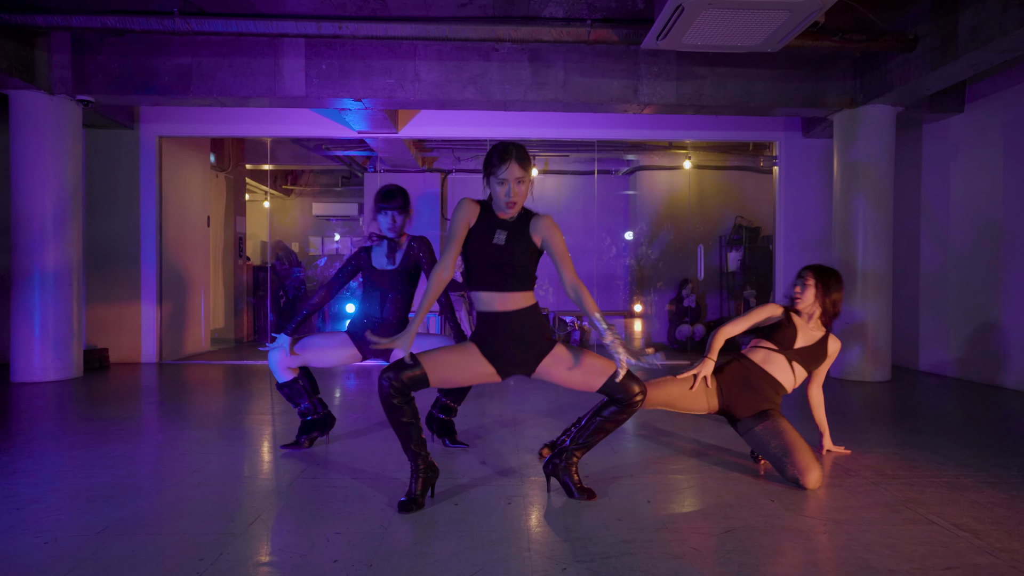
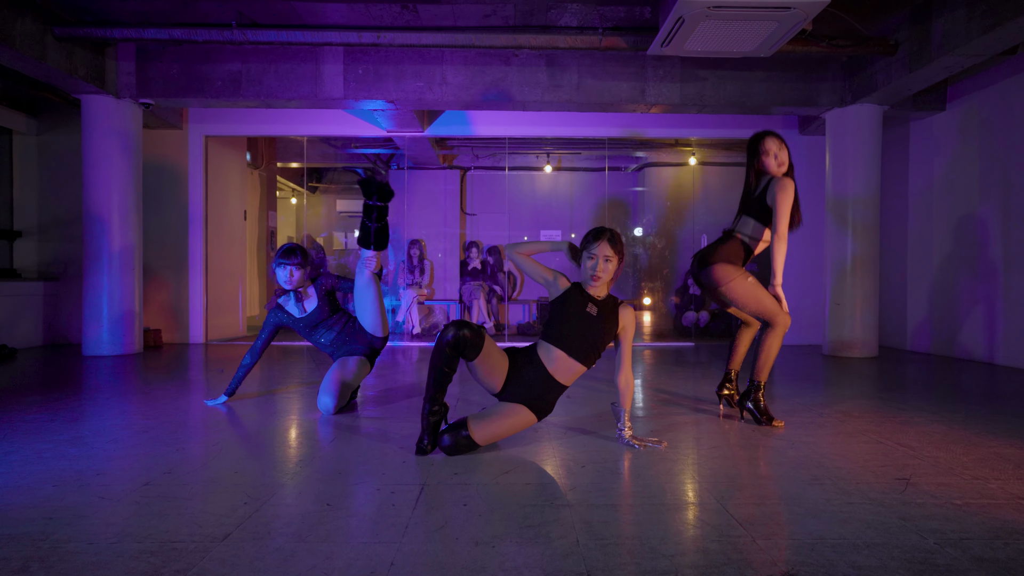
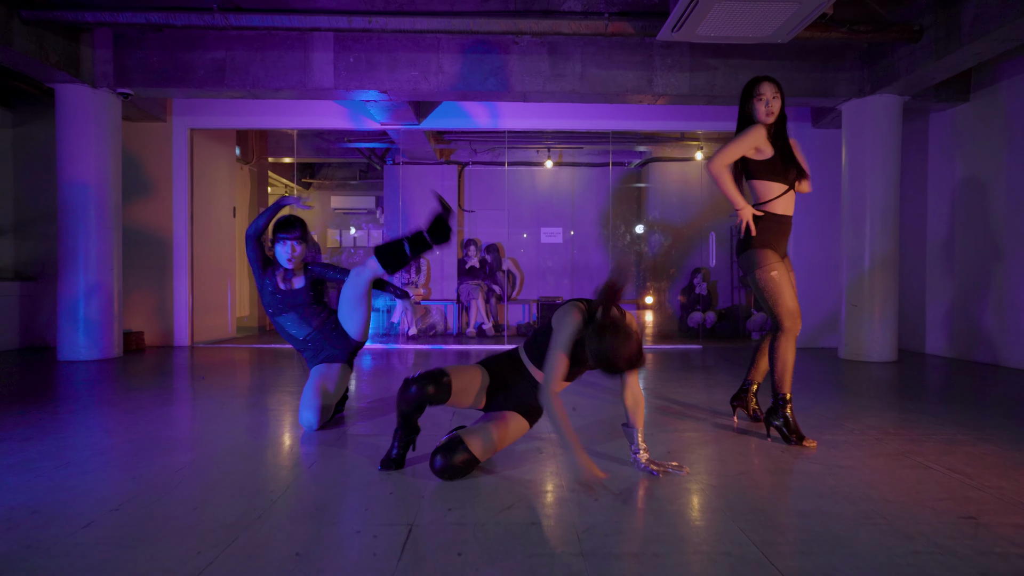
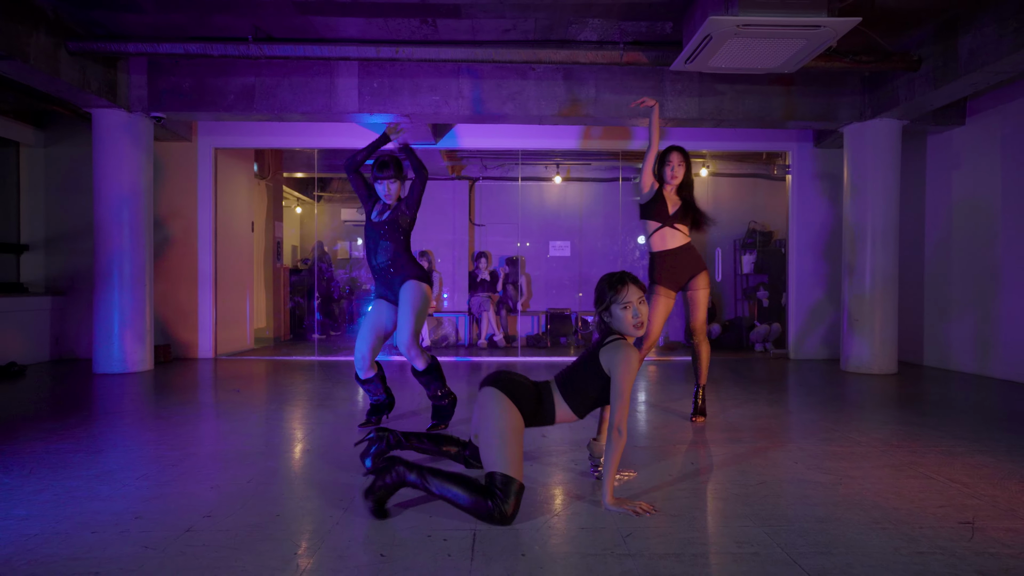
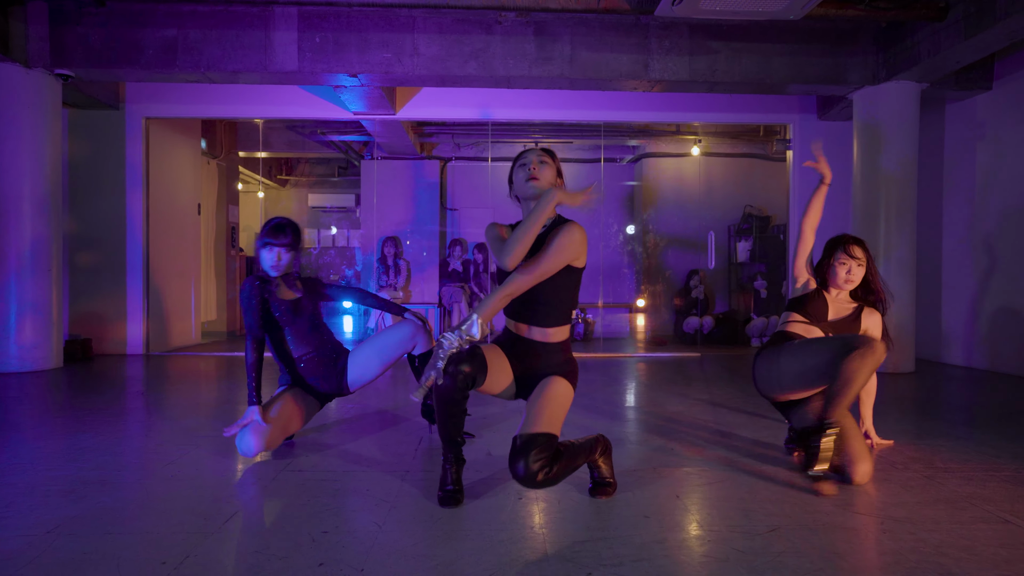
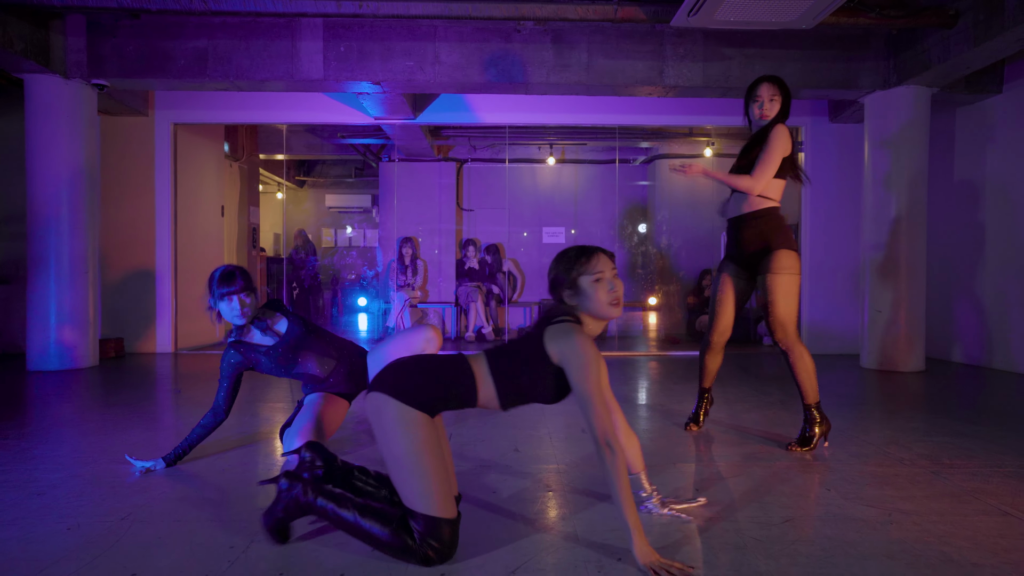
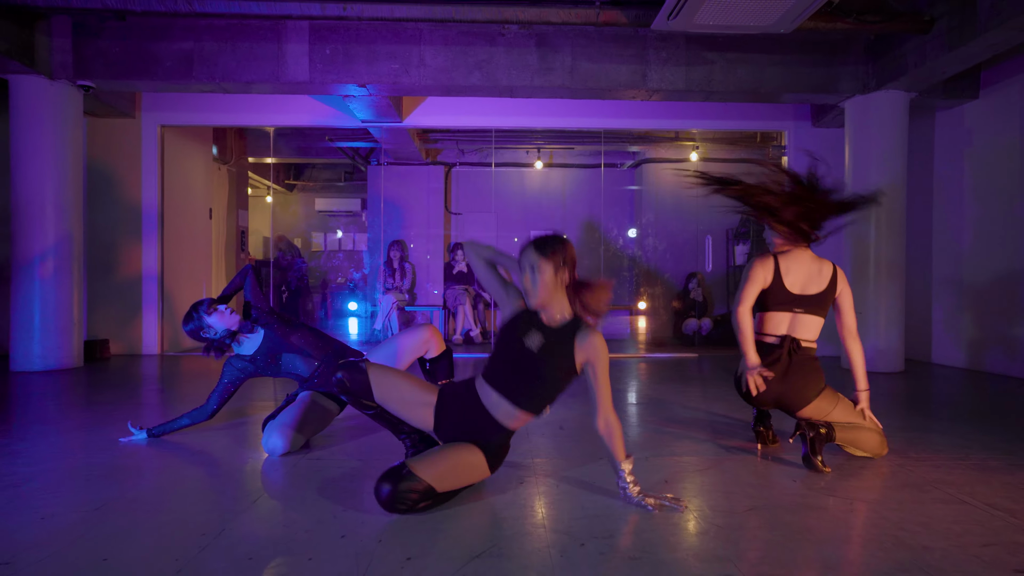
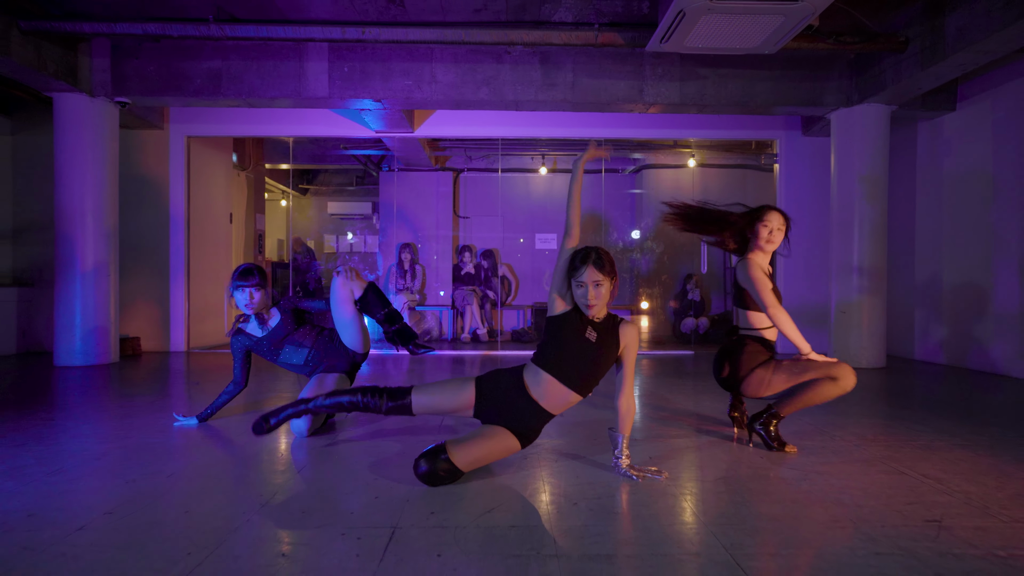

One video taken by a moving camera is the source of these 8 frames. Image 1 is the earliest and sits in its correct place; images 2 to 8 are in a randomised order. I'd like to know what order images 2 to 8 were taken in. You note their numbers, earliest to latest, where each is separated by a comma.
5, 7, 8, 2, 3, 6, 4
